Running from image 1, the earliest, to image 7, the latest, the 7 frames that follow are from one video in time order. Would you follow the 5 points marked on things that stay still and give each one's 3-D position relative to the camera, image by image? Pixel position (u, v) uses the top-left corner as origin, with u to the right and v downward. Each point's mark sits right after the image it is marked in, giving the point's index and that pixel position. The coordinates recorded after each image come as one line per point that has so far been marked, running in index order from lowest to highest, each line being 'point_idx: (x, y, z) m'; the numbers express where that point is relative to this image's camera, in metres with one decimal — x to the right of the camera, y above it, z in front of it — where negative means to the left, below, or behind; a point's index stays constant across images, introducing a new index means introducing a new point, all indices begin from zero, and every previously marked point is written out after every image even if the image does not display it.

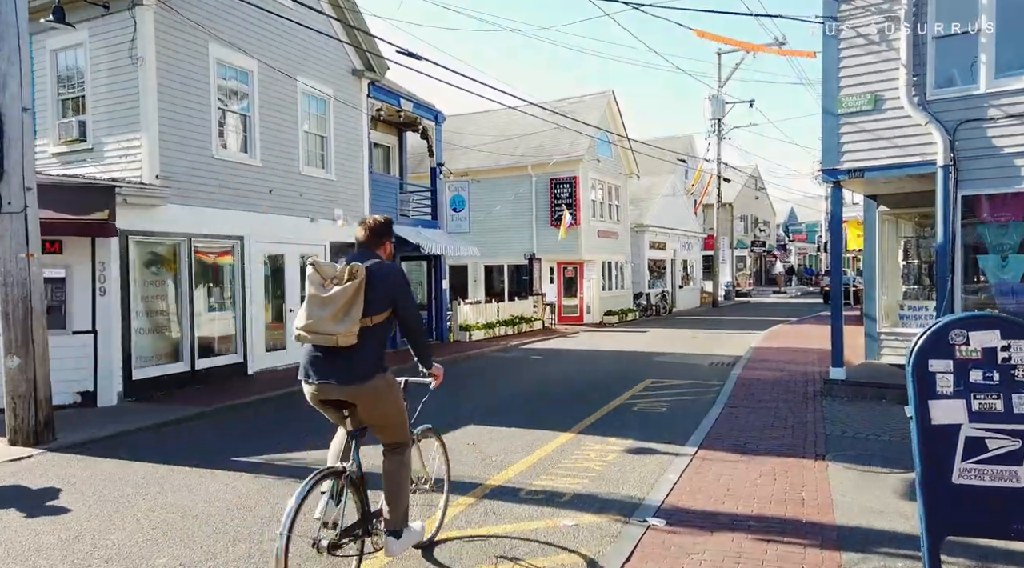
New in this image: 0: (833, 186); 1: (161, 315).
0: (+4.5, +1.4, +11.5) m
1: (-5.3, -0.5, +12.3) m
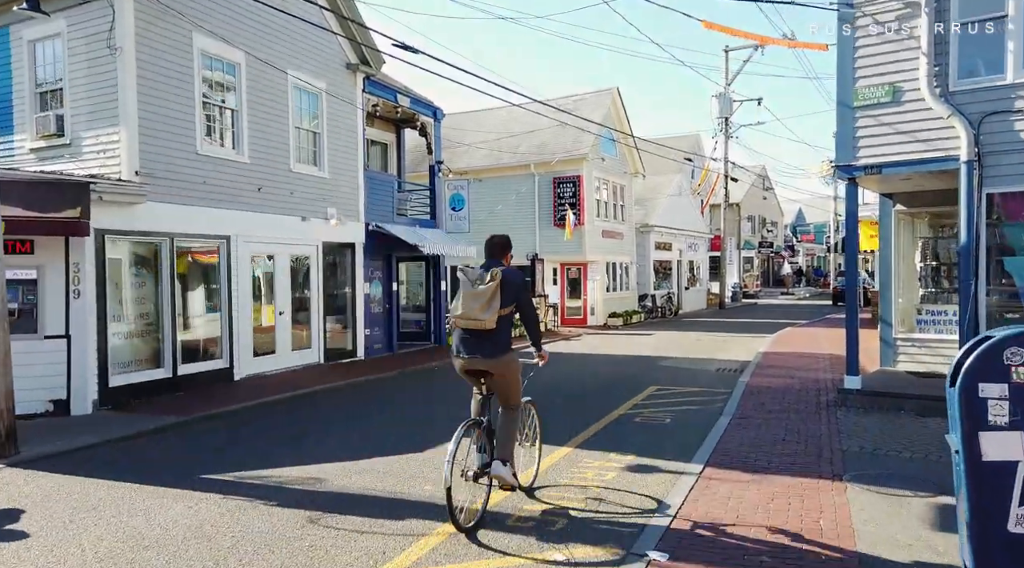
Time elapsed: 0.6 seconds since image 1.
0: (+4.4, +1.3, +10.8) m
1: (-5.3, -0.5, +11.8) m
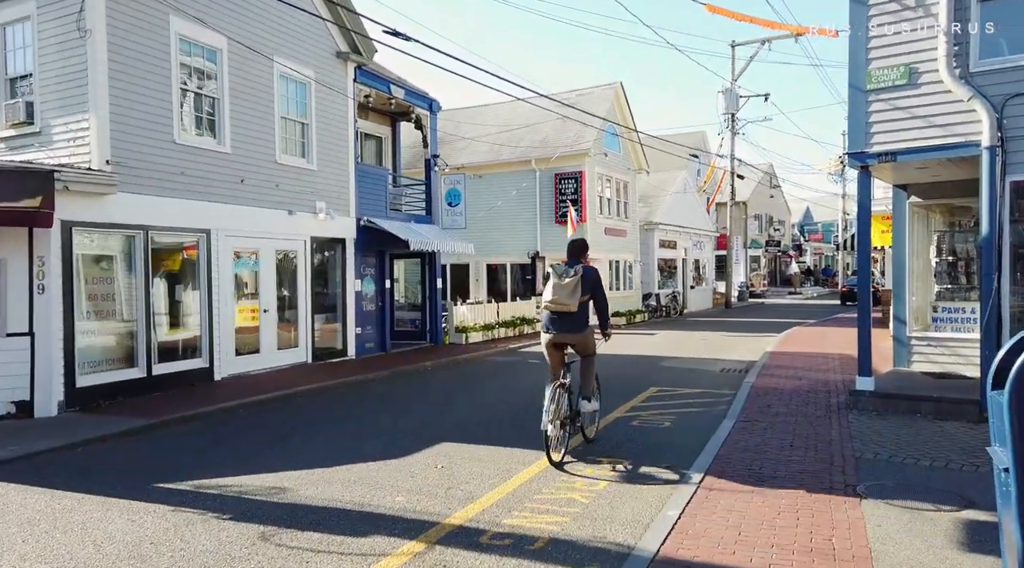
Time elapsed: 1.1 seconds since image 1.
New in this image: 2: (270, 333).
0: (+4.3, +1.4, +10.2) m
1: (-5.4, -0.4, +11.2) m
2: (-4.1, -0.8, +13.9) m
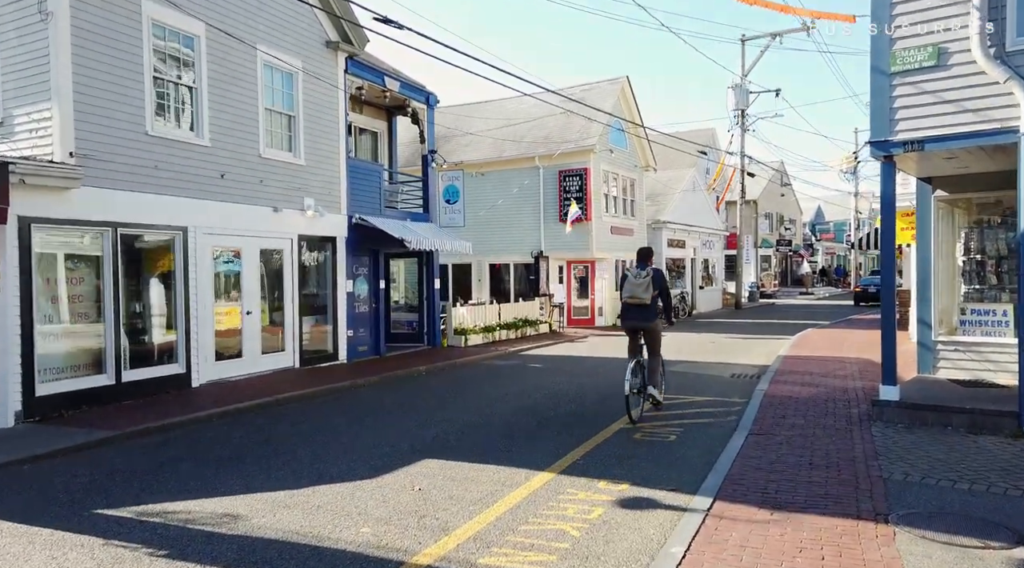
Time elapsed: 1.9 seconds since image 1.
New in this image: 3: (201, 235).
0: (+4.2, +1.4, +9.3) m
1: (-5.5, -0.4, +10.4) m
2: (-4.2, -0.9, +13.2) m
3: (-4.6, +0.7, +12.1) m
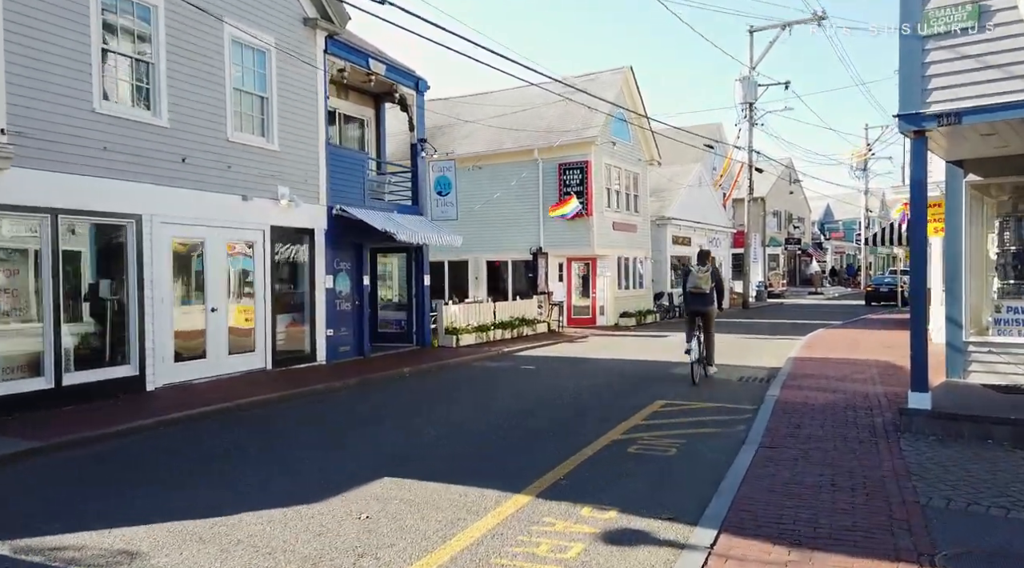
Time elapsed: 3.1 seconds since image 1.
0: (+4.0, +1.5, +8.2) m
1: (-5.7, -0.4, +9.4) m
2: (-4.3, -0.8, +12.2) m
3: (-4.8, +0.8, +11.1) m
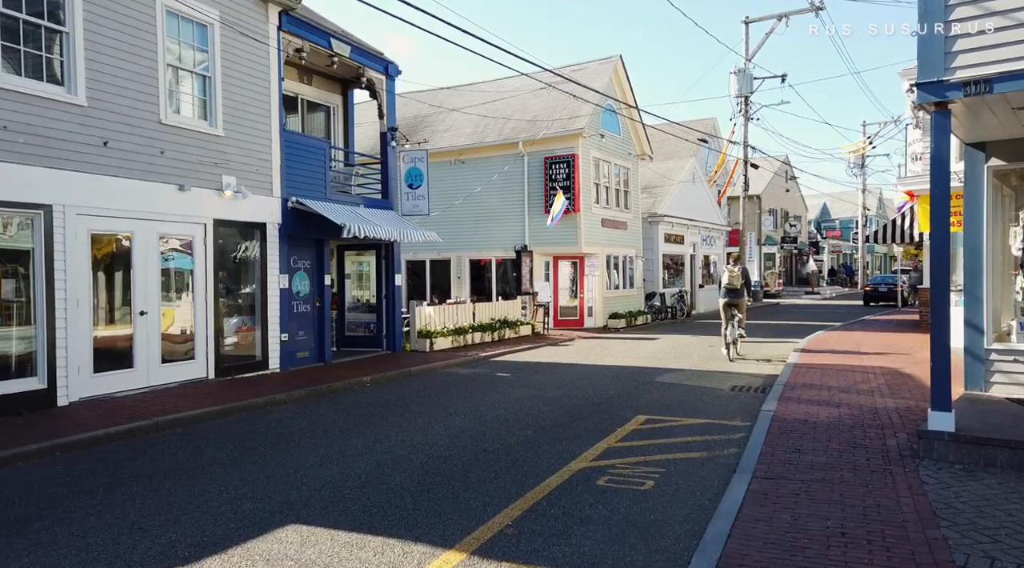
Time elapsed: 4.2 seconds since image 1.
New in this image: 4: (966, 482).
0: (+3.6, +1.5, +7.0) m
1: (-6.1, -0.4, +8.1) m
2: (-4.8, -0.8, +10.9) m
3: (-5.2, +0.8, +9.8) m
4: (+3.5, -1.5, +6.3) m
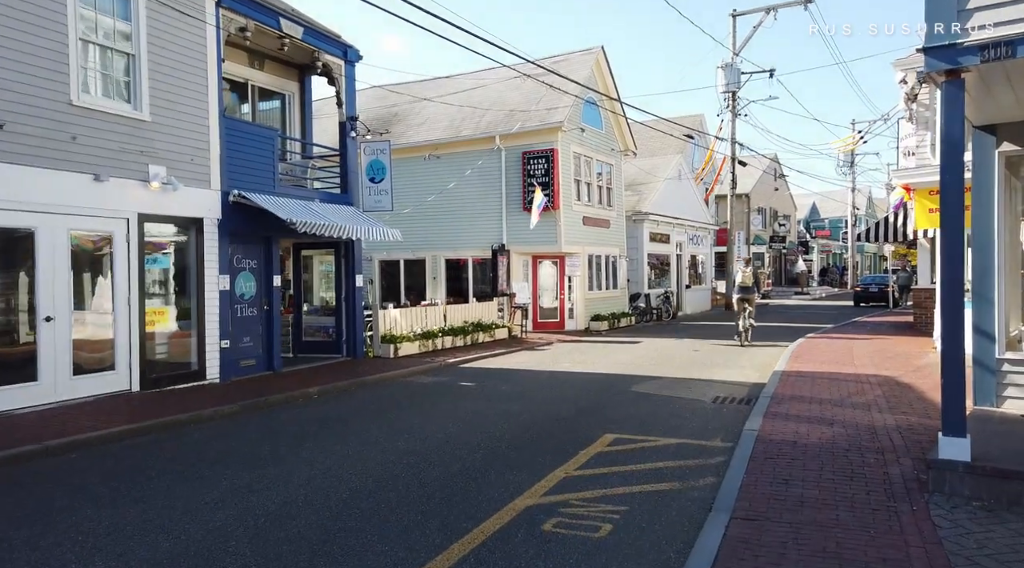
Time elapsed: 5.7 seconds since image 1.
0: (+3.1, +1.4, +5.9) m
1: (-6.6, -0.4, +6.9) m
2: (-5.3, -0.8, +9.7) m
3: (-5.7, +0.8, +8.6) m
4: (+3.0, -1.5, +5.2) m
